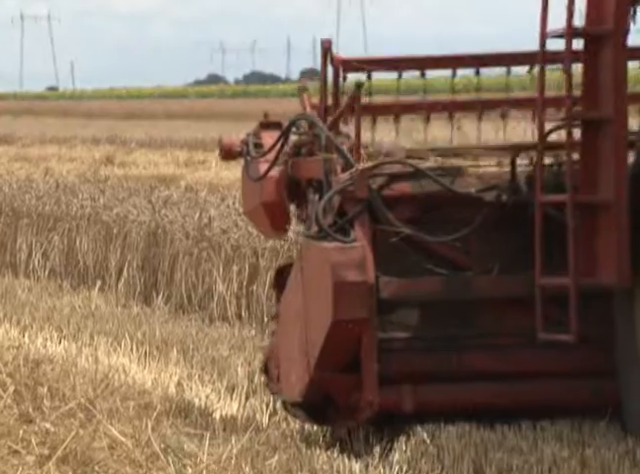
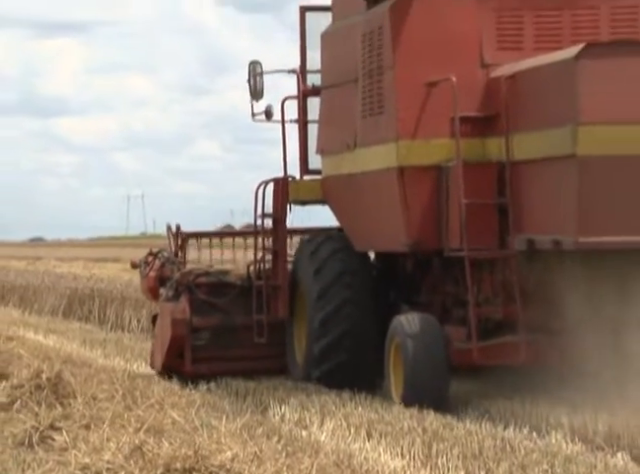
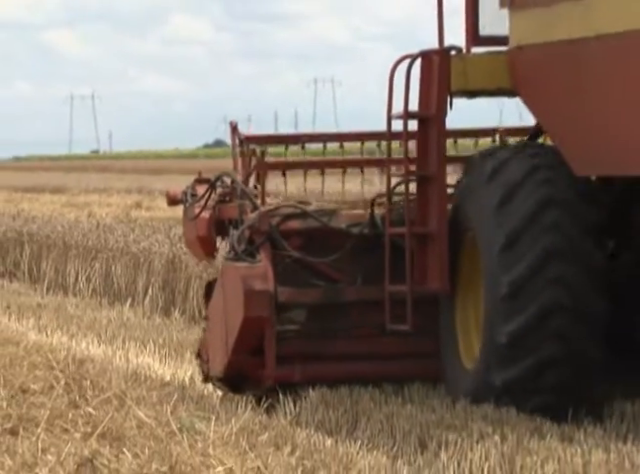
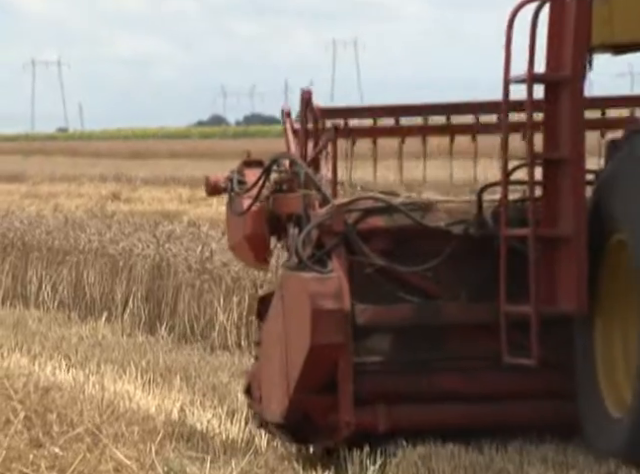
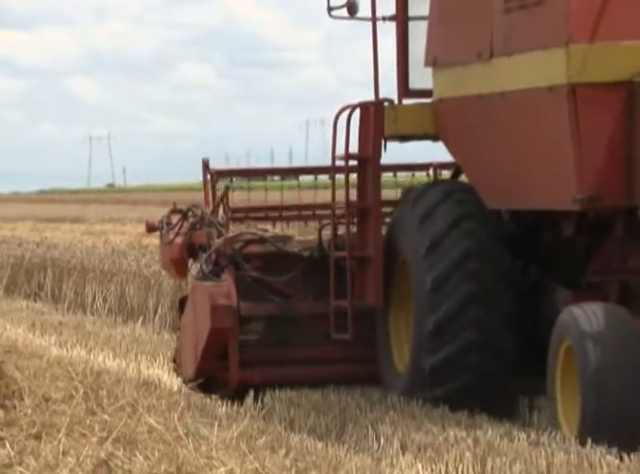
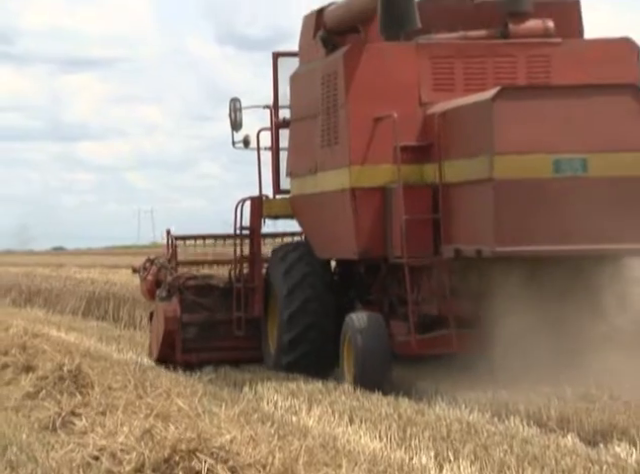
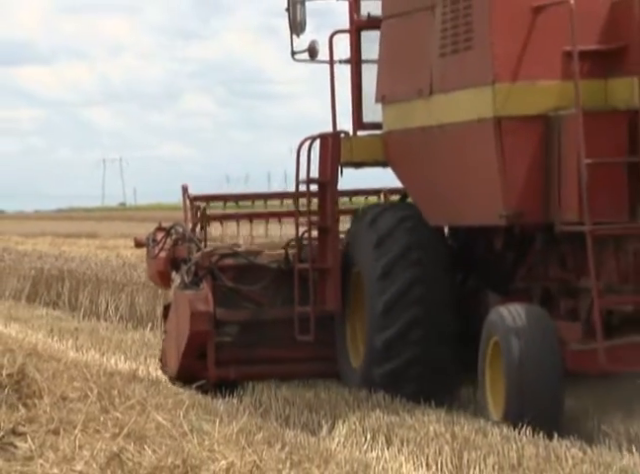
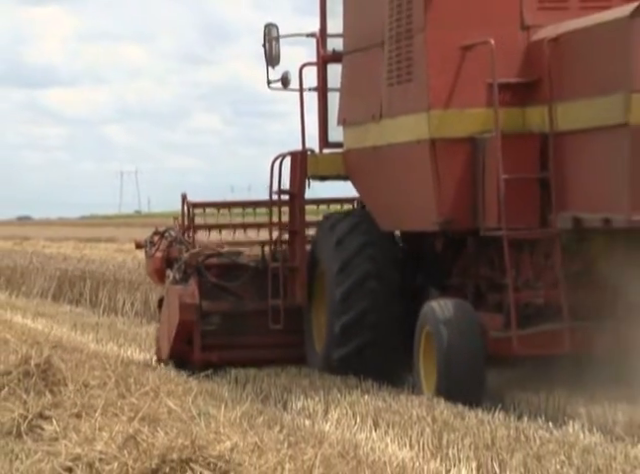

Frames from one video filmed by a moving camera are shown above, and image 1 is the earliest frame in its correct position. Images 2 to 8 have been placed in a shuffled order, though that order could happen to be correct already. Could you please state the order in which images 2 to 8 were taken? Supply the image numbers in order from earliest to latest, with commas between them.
4, 3, 5, 7, 8, 2, 6
